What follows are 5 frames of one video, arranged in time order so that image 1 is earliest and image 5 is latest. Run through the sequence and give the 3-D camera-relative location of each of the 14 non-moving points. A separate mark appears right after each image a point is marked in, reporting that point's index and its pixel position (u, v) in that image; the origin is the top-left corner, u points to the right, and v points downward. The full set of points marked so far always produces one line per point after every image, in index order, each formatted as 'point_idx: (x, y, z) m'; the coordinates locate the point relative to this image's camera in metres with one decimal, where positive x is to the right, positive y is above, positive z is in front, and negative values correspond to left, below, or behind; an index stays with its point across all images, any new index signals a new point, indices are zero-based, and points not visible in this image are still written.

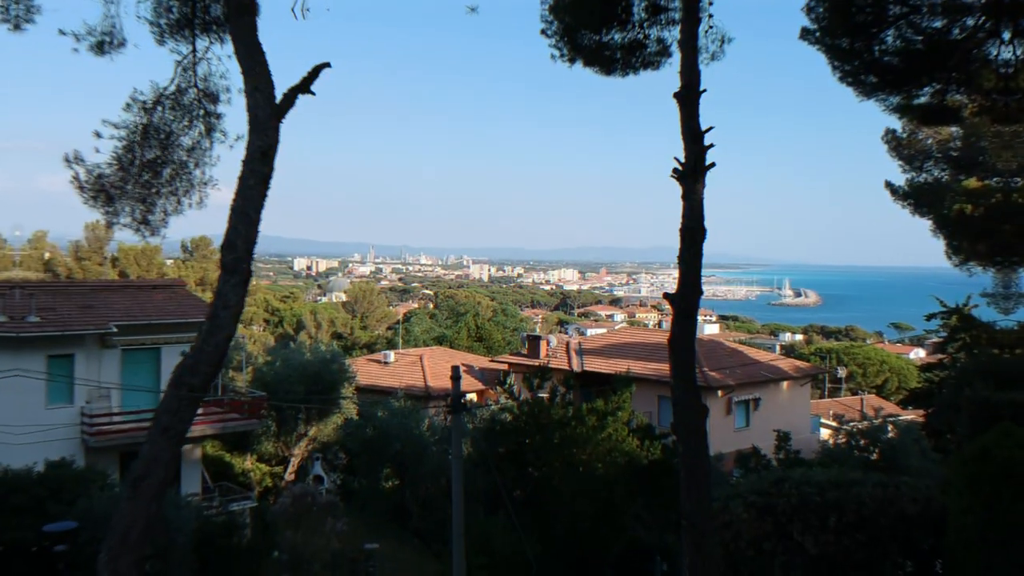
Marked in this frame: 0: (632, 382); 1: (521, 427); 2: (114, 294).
0: (+2.1, -1.6, +14.3) m
1: (+0.2, -2.3, +13.7) m
2: (-8.2, -0.1, +17.0) m
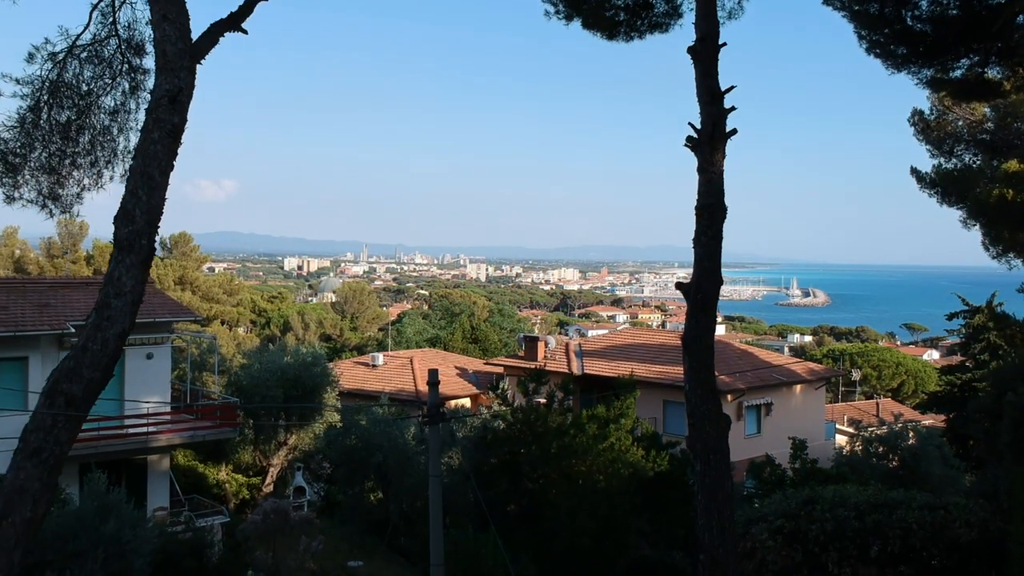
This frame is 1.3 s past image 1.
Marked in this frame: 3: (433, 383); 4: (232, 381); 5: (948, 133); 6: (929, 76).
0: (+2.0, -1.6, +13.3) m
1: (0.0, -2.2, +12.6) m
2: (-8.3, -0.1, +15.9) m
3: (-0.9, -1.0, +8.5) m
4: (-6.6, -2.2, +19.5) m
5: (+7.3, +2.6, +13.9) m
6: (+5.3, +2.7, +10.5) m
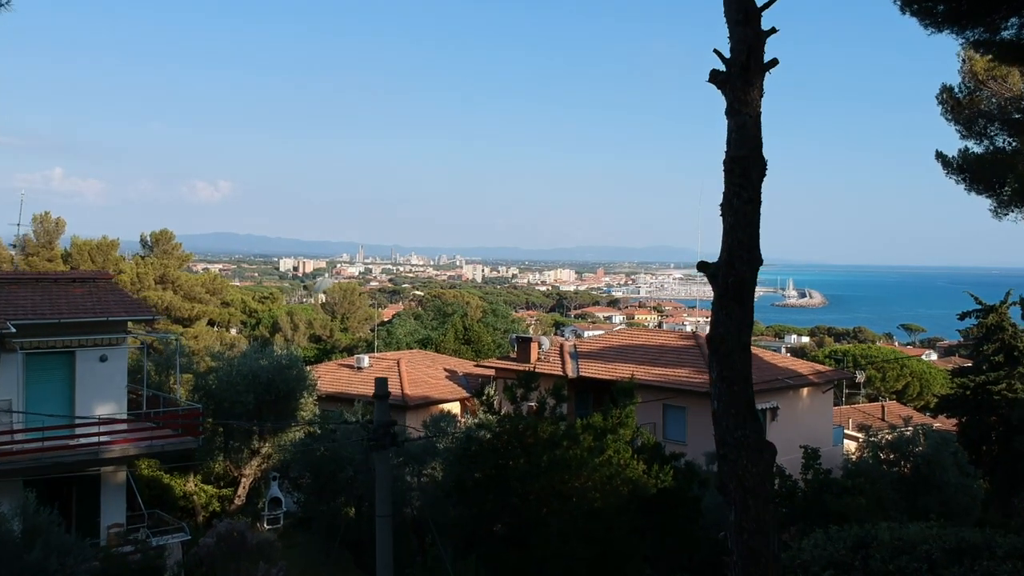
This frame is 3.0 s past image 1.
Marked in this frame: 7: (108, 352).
0: (+1.8, -1.5, +12.0) m
1: (-0.2, -2.1, +11.3) m
2: (-8.5, 0.0, +14.5) m
3: (-1.0, -0.9, +7.2) m
4: (-6.8, -2.1, +18.2) m
5: (+7.1, +2.7, +12.6) m
6: (+5.1, +2.7, +9.2) m
7: (-7.0, -1.1, +14.5) m
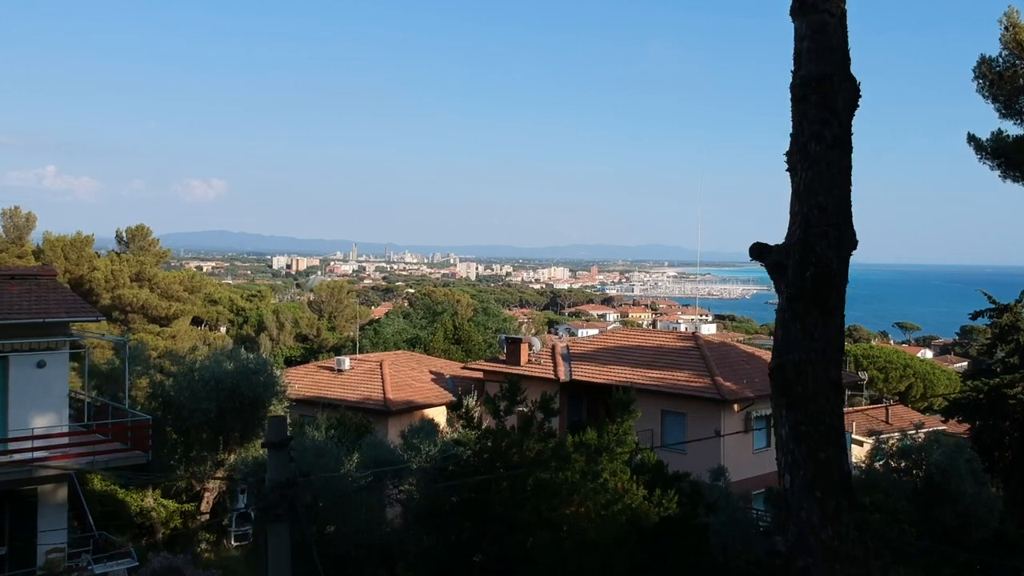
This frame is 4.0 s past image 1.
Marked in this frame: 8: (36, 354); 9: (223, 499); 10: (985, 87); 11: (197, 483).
0: (+1.5, -1.5, +10.5) m
1: (-0.4, -2.1, +9.9) m
2: (-8.8, 0.0, +13.0) m
3: (-1.2, -0.9, +5.8) m
4: (-7.1, -2.1, +16.7) m
5: (+6.9, +2.7, +11.2) m
6: (+4.9, +2.8, +7.8) m
7: (-7.3, -1.1, +13.0) m
8: (-7.4, -1.0, +13.0) m
9: (-6.0, -4.4, +17.3) m
10: (+6.5, +2.8, +11.5) m
11: (-6.3, -3.9, +16.8) m
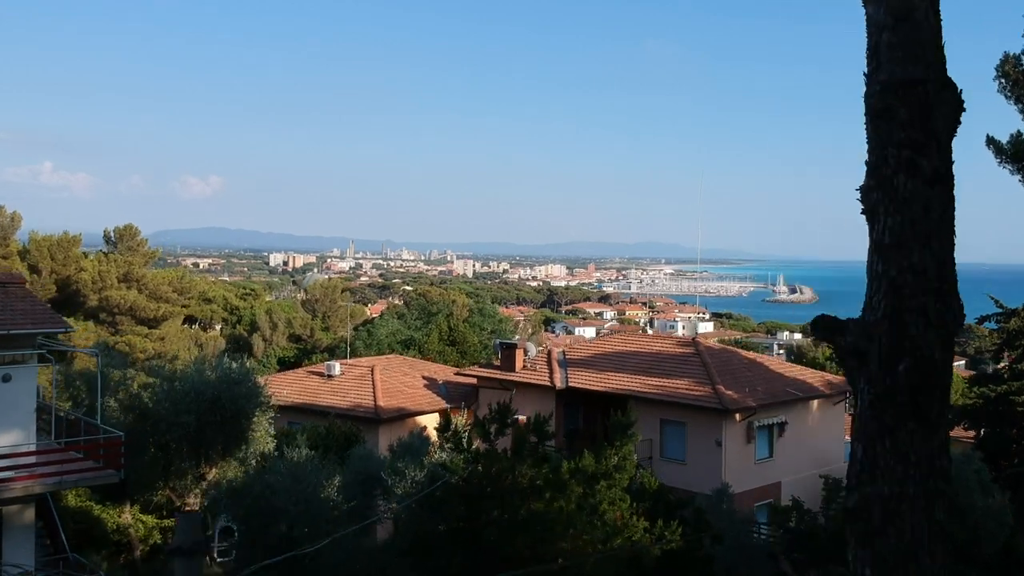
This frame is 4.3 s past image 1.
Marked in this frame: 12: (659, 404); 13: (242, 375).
0: (+1.4, -1.6, +9.9) m
1: (-0.5, -2.3, +9.2) m
2: (-8.9, -0.1, +12.3) m
3: (-1.3, -1.1, +5.1) m
4: (-7.2, -2.2, +16.0) m
5: (+6.8, +2.5, +10.6) m
6: (+4.8, +2.6, +7.1) m
7: (-7.4, -1.2, +12.3) m
8: (-7.5, -1.1, +12.2) m
9: (-6.1, -4.5, +16.6) m
10: (+6.4, +2.6, +10.9) m
11: (-6.5, -4.0, +16.1) m
12: (+3.4, -2.7, +19.5) m
13: (-5.3, -1.7, +16.2) m
